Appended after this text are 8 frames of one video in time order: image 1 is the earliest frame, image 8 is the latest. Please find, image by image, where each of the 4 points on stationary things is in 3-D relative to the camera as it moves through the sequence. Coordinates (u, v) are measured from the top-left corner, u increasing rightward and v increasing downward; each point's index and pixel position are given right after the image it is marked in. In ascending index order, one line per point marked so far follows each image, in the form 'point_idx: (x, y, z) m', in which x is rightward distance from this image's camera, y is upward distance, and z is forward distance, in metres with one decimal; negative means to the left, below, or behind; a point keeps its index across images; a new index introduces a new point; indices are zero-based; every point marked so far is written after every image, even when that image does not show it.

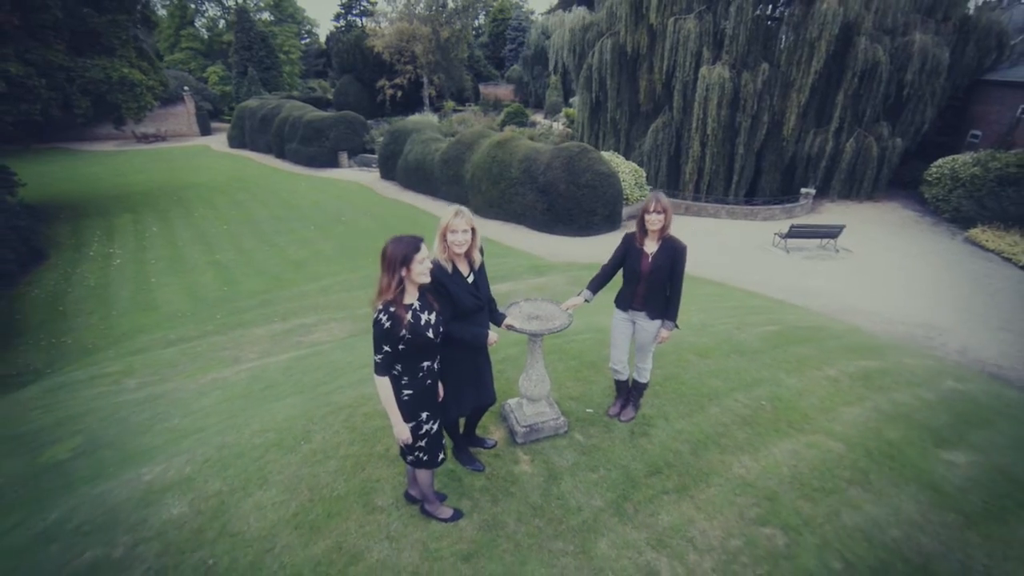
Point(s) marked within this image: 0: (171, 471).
0: (-2.2, -1.2, +3.3) m
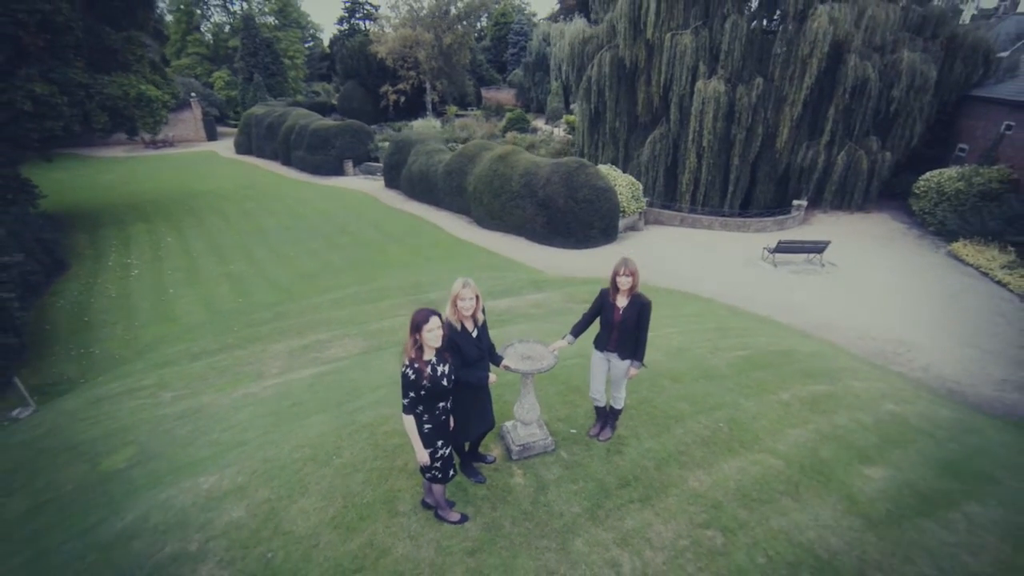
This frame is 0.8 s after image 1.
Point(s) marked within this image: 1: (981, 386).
0: (-2.2, -1.5, +3.9) m
1: (+6.2, -1.3, +6.5) m
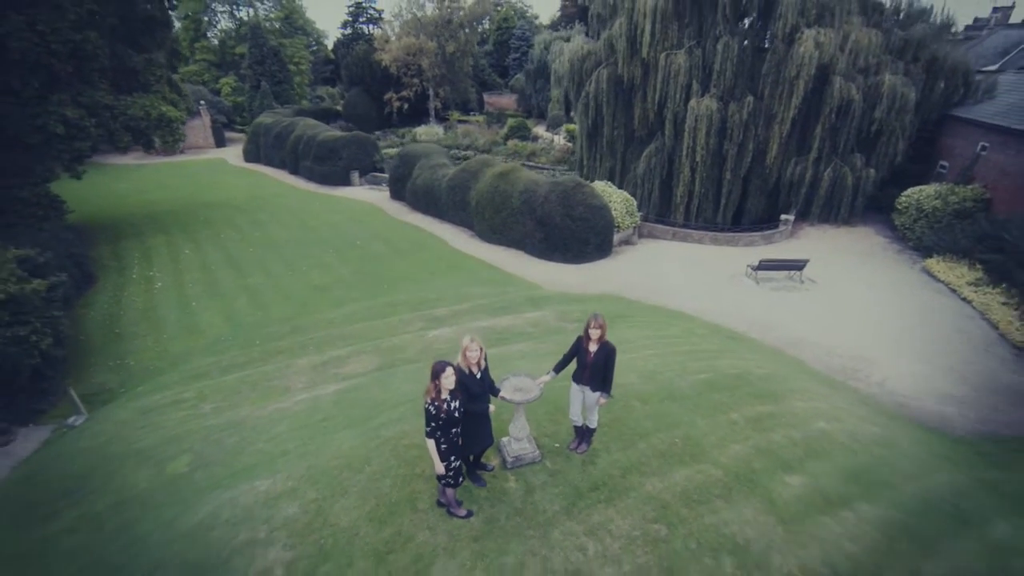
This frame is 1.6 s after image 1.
0: (-2.3, -1.8, +4.8) m
1: (+6.1, -1.7, +7.4) m
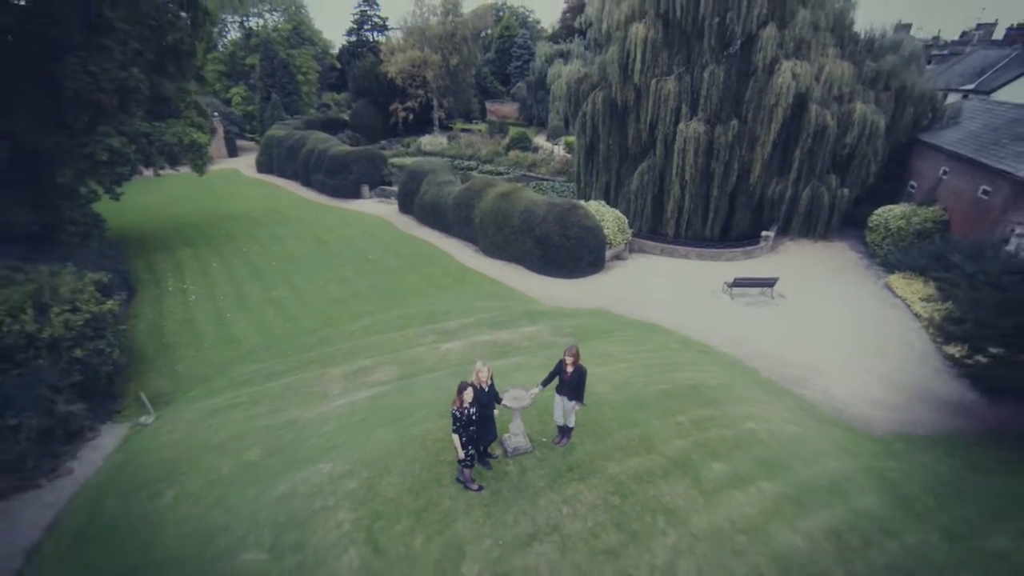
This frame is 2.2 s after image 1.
0: (-2.3, -2.2, +6.3) m
1: (+6.1, -2.1, +8.9) m
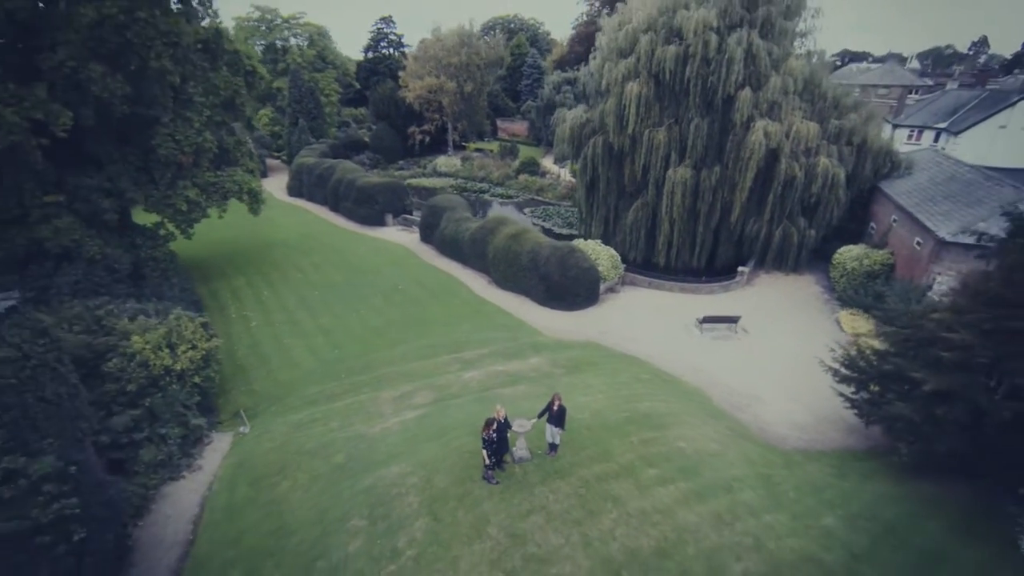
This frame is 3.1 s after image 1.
0: (-2.2, -3.4, +9.4) m
1: (+6.3, -3.3, +11.9) m
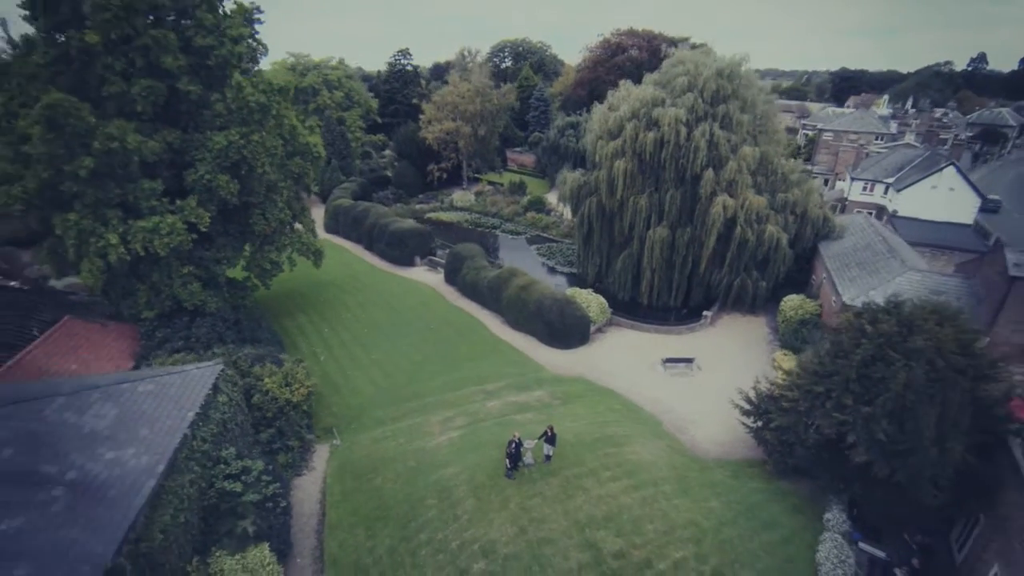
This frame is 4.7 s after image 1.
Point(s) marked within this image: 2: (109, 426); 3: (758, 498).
0: (-1.8, -5.4, +15.0) m
1: (+6.6, -5.4, +17.4) m
2: (-8.8, -3.0, +11.0) m
3: (+6.8, -5.8, +13.9) m
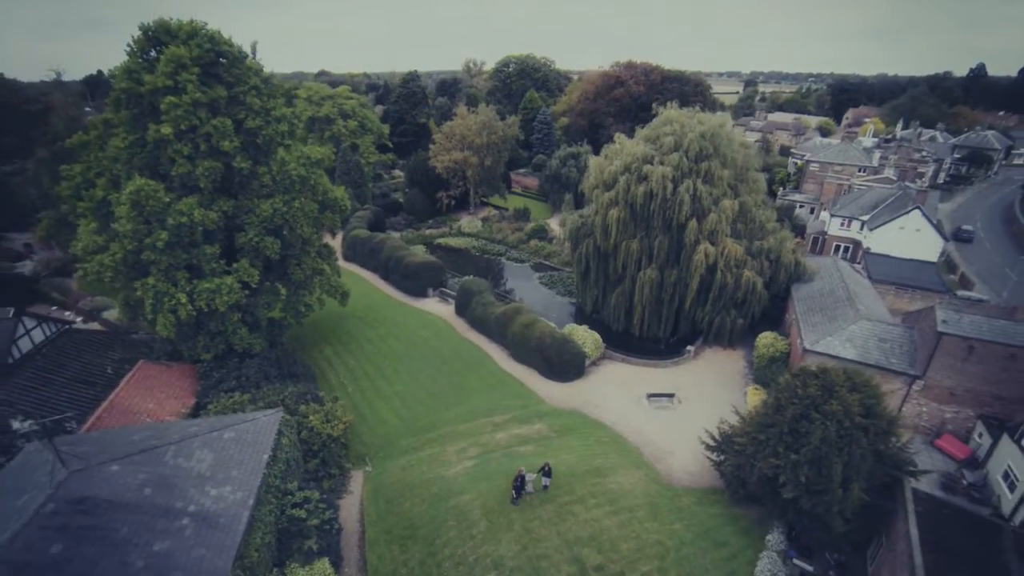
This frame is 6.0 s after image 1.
0: (-1.7, -7.6, +18.4) m
1: (+6.8, -7.6, +20.7) m
2: (-8.6, -5.2, +14.5) m
3: (+6.9, -8.0, +17.2) m
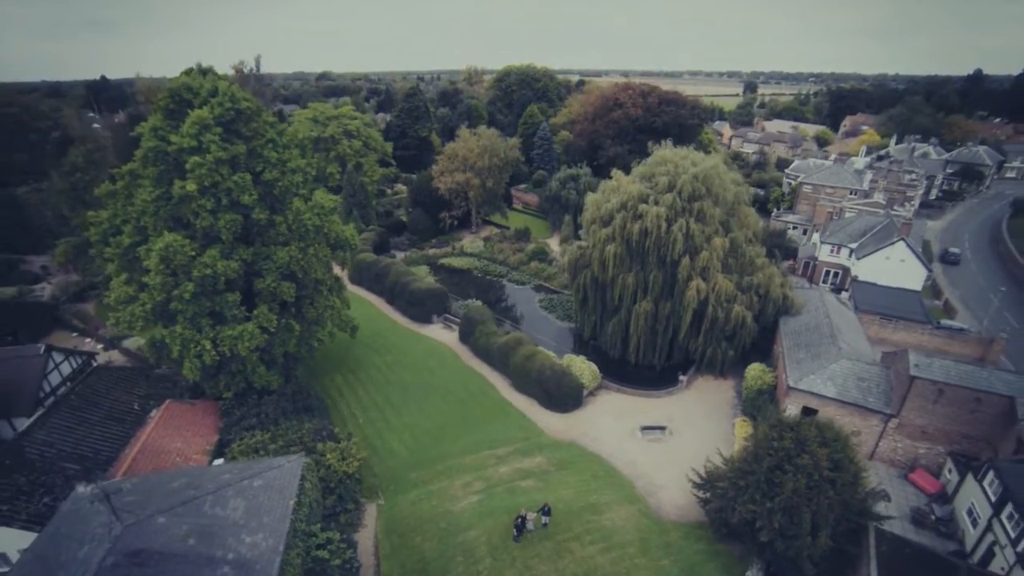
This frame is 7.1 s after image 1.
0: (-1.6, -9.7, +20.0) m
1: (+6.9, -9.7, +22.3) m
2: (-8.5, -7.3, +16.1) m
3: (+7.0, -10.1, +18.9) m
